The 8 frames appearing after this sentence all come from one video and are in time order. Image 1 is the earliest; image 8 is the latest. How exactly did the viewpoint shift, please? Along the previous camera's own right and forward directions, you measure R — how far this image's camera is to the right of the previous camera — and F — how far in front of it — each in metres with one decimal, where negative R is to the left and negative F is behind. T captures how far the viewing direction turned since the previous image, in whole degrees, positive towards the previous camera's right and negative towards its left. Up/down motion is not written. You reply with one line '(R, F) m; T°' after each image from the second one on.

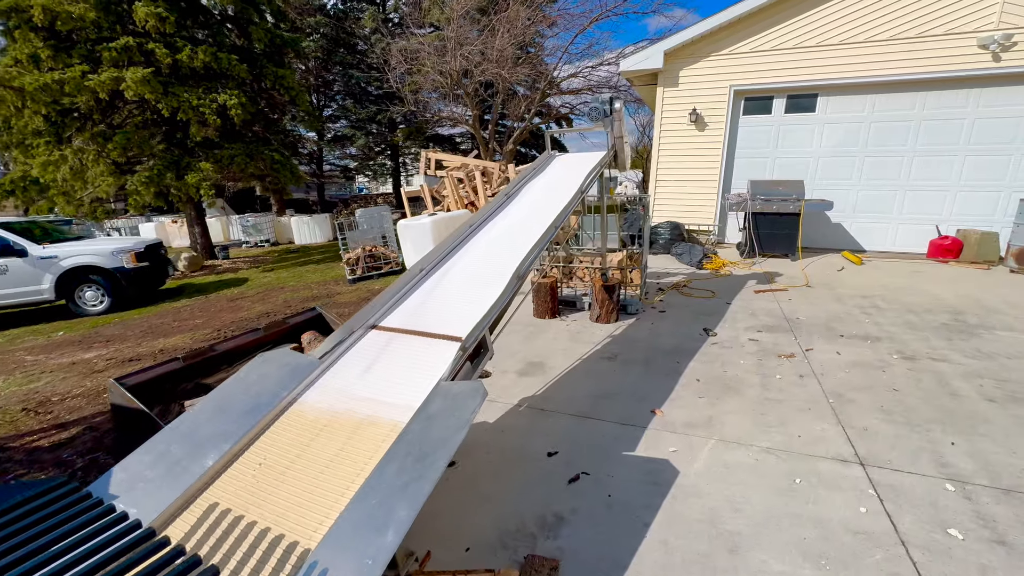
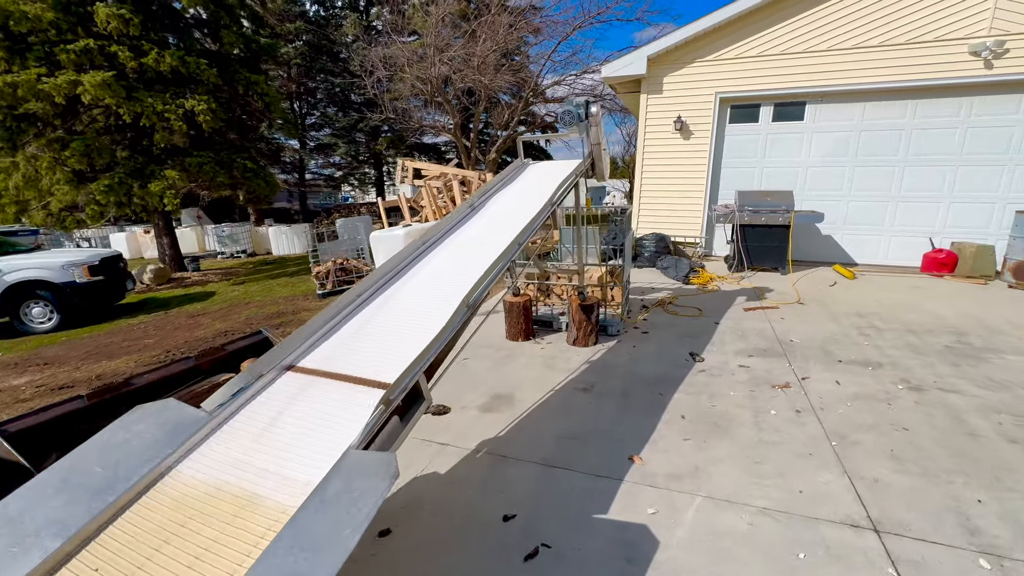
(+0.2, +0.4) m; +1°
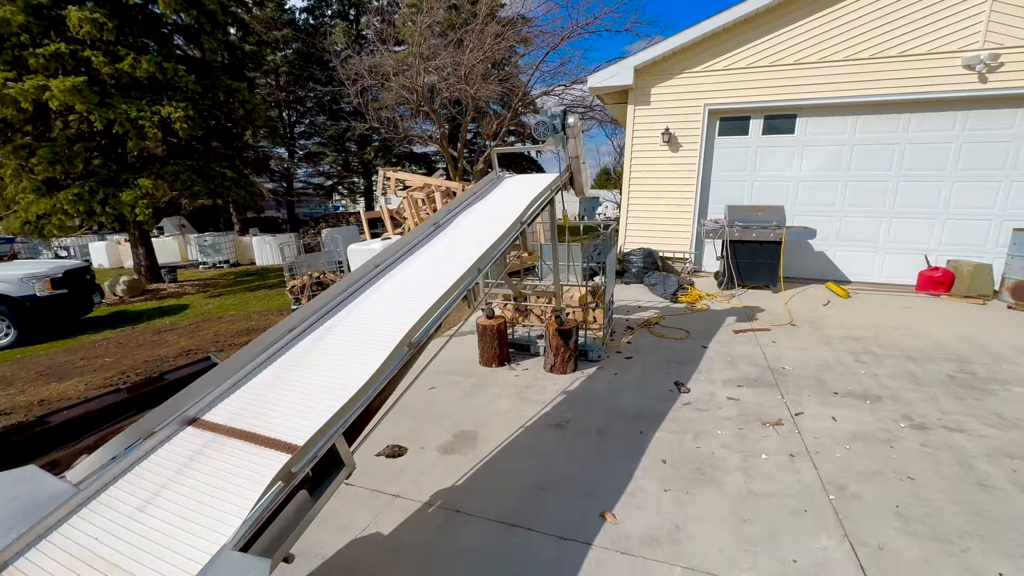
(+0.2, +0.3) m; +1°
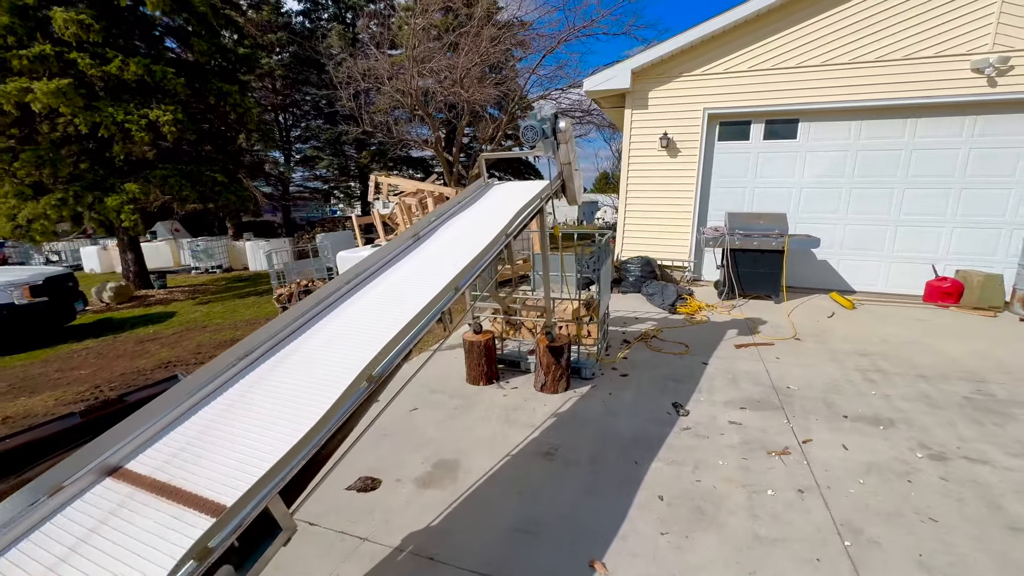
(+0.1, +0.2) m; 0°
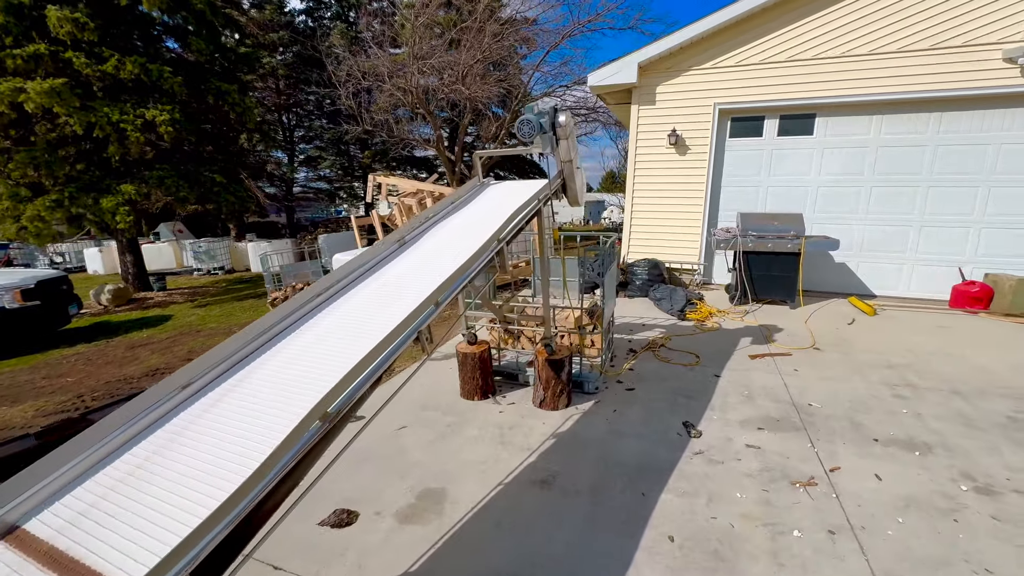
(+0.1, +0.3) m; -1°
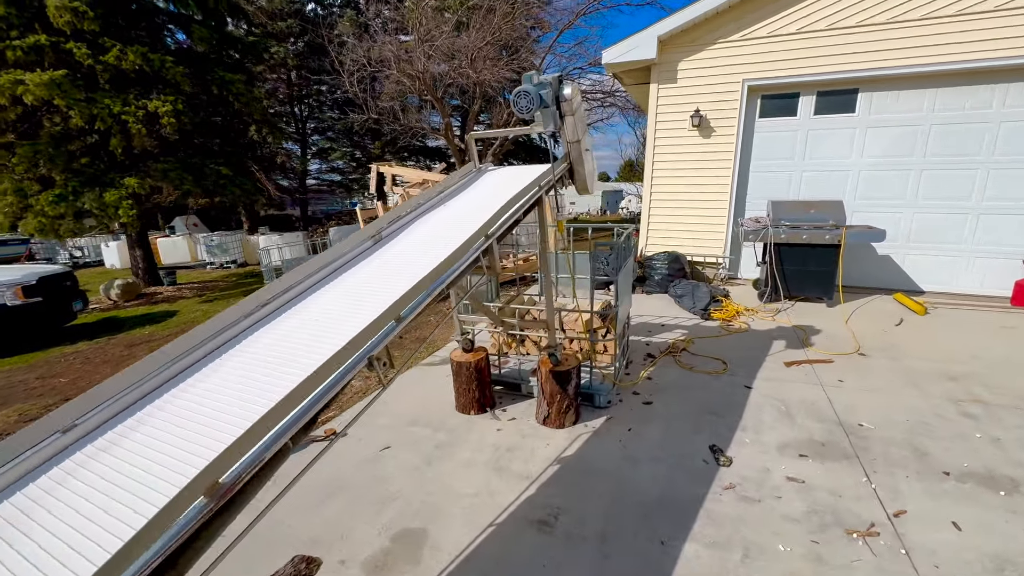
(+0.1, +0.4) m; -2°
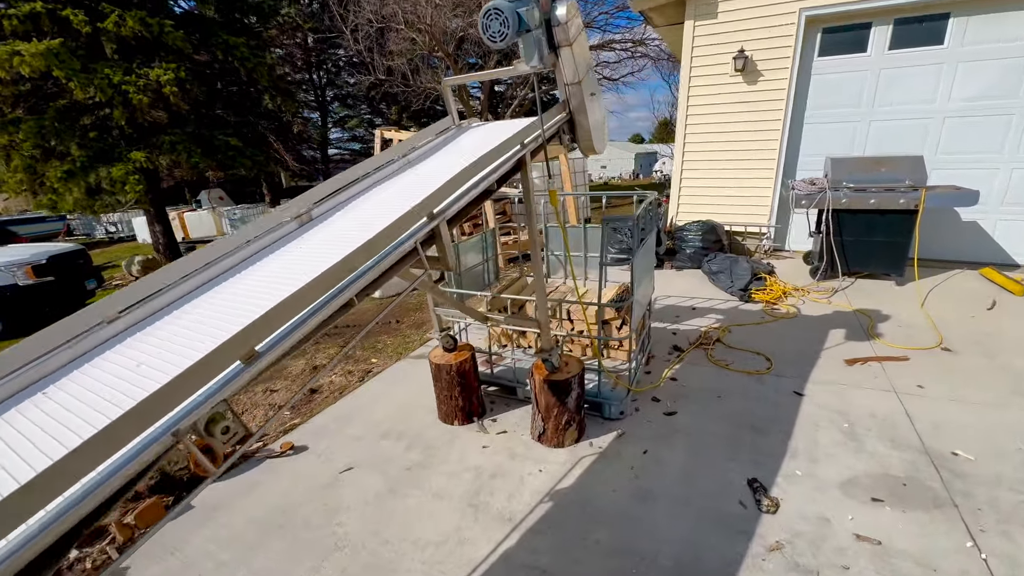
(+0.3, +0.6) m; -4°
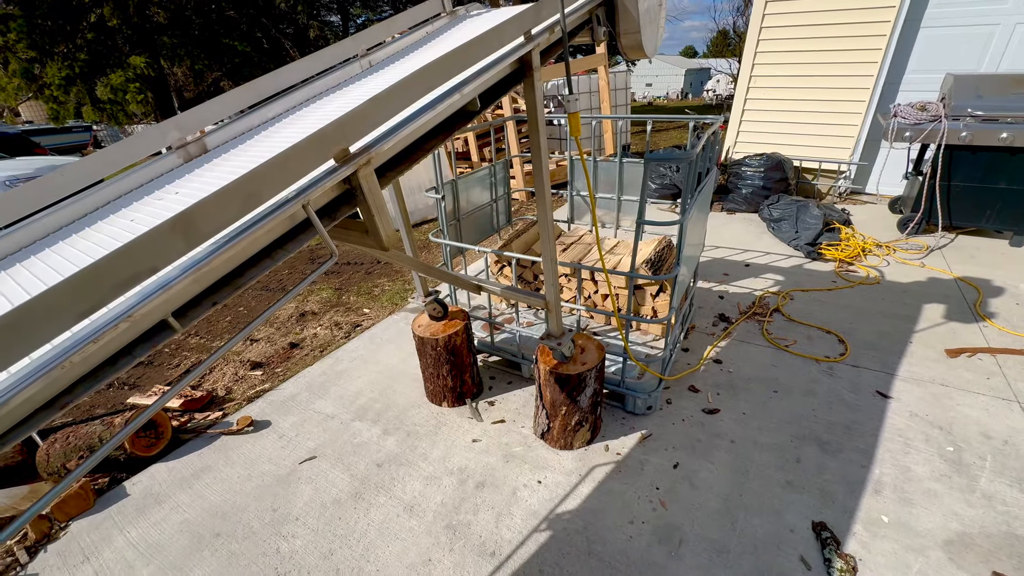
(+0.1, +0.6) m; -4°
